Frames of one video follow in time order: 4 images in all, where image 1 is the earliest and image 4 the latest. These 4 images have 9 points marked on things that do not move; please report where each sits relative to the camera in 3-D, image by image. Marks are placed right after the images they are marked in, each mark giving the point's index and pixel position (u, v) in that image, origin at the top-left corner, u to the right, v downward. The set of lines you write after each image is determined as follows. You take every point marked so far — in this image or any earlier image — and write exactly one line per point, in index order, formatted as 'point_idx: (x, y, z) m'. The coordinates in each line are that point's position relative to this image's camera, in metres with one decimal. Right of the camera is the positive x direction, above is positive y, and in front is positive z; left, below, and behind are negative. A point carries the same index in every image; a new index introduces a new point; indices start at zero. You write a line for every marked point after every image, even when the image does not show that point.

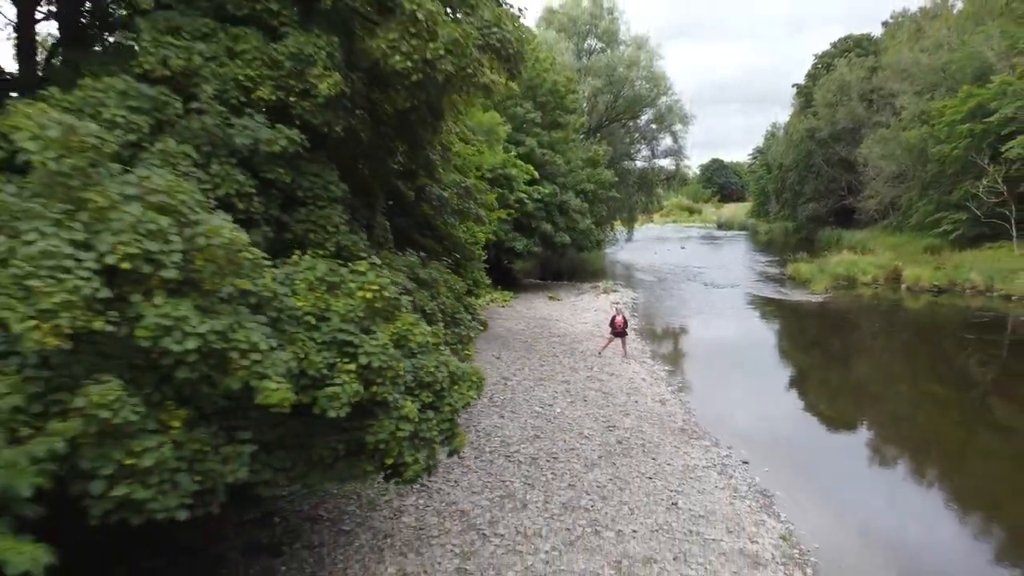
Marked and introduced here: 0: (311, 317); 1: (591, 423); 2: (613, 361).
0: (-1.0, -0.1, +3.2) m
1: (+1.1, -1.8, +8.4) m
2: (+2.2, -1.5, +12.6) m
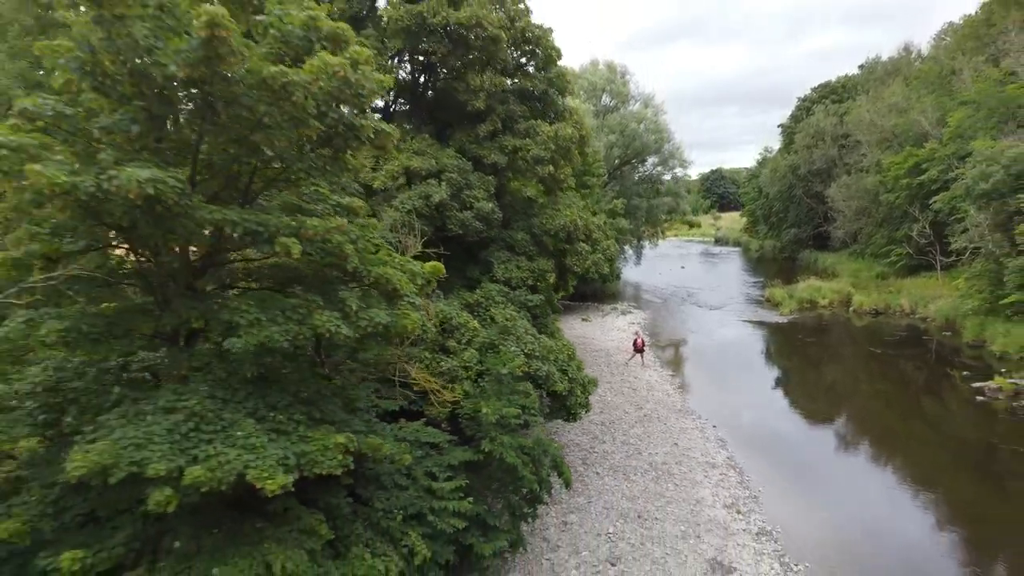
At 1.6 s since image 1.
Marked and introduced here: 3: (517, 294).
0: (+0.7, -1.1, +9.5) m
1: (+2.9, -2.8, +14.7) m
2: (+3.9, -2.5, +18.9) m
3: (+0.1, -0.1, +9.5) m
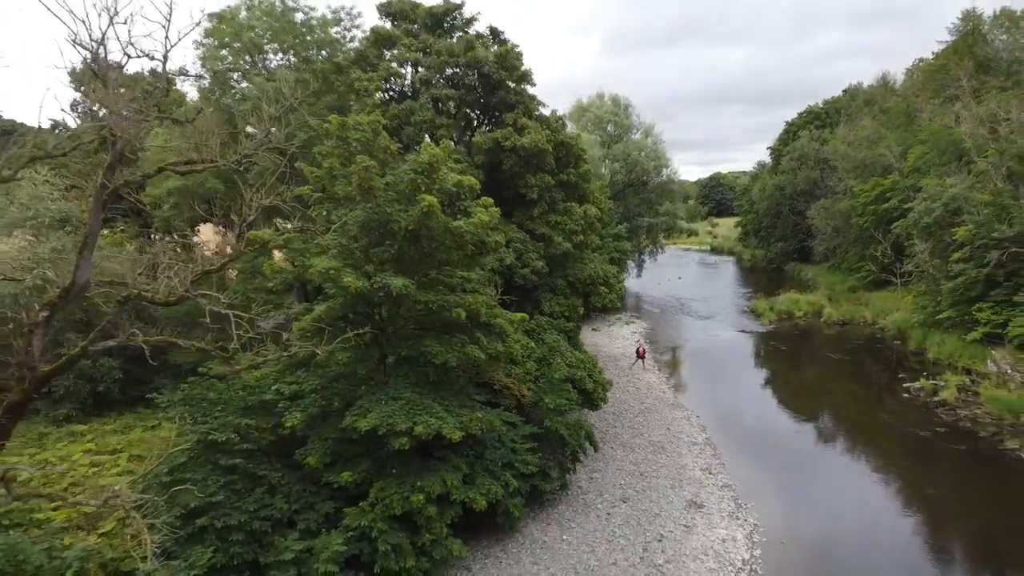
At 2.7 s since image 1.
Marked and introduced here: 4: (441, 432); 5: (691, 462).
0: (+1.7, -1.9, +13.9) m
1: (+3.9, -3.5, +19.1) m
2: (+4.9, -3.2, +23.4) m
3: (+1.1, -0.8, +13.9) m
4: (-1.1, -2.2, +9.1) m
5: (+4.5, -4.3, +15.1) m
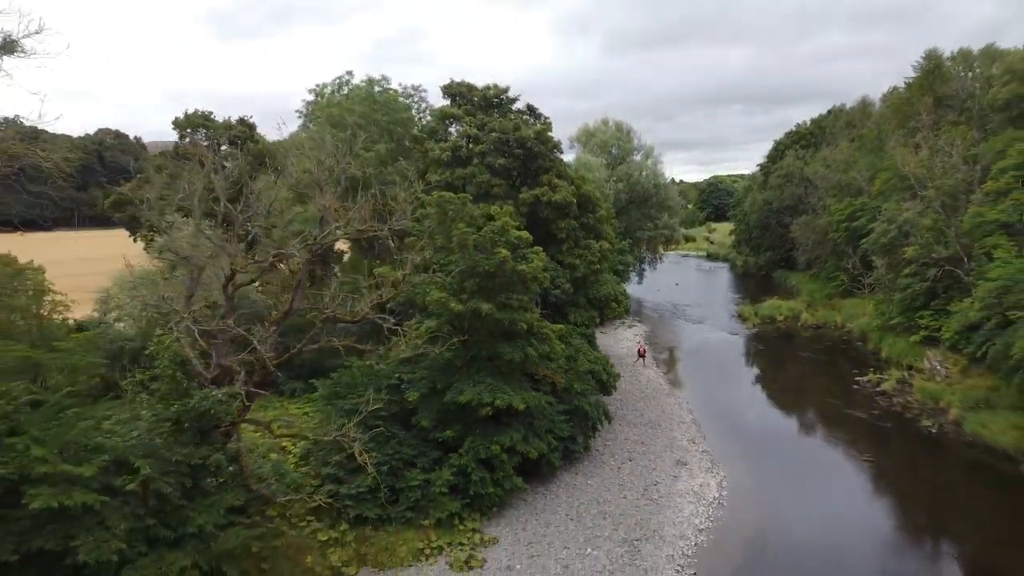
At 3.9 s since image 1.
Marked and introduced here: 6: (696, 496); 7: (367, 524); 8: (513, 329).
0: (+2.7, -2.3, +18.7) m
1: (+4.9, -4.0, +23.9) m
2: (+6.0, -3.7, +28.1) m
3: (+2.1, -1.3, +18.7) m
4: (0.0, -2.6, +13.8) m
5: (+5.5, -4.8, +19.8) m
6: (+4.9, -5.5, +16.1) m
7: (-3.1, -5.1, +13.0) m
8: (0.0, -1.0, +14.6) m
